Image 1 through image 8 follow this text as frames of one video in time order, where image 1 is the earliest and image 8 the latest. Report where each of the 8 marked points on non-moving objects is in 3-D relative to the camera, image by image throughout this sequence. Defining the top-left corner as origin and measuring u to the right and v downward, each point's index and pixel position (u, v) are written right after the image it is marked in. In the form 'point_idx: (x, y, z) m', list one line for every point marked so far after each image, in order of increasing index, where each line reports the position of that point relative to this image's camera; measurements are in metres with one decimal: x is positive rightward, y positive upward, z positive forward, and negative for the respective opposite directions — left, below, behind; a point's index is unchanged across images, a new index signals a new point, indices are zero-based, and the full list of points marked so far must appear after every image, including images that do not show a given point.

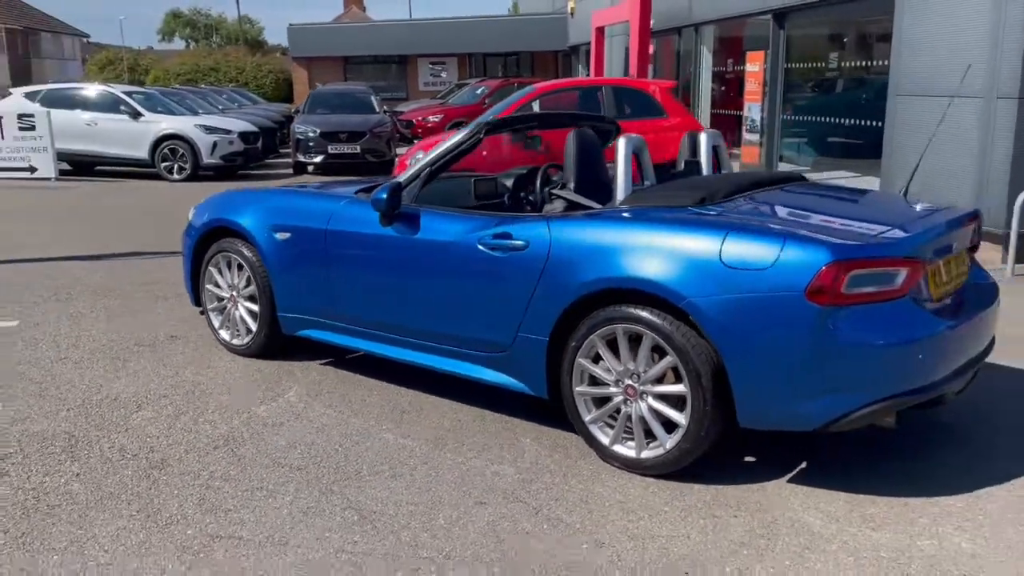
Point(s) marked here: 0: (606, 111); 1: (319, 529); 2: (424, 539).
0: (+1.3, +2.4, +12.3) m
1: (-0.8, -1.0, +3.5) m
2: (-0.3, -1.0, +3.5) m
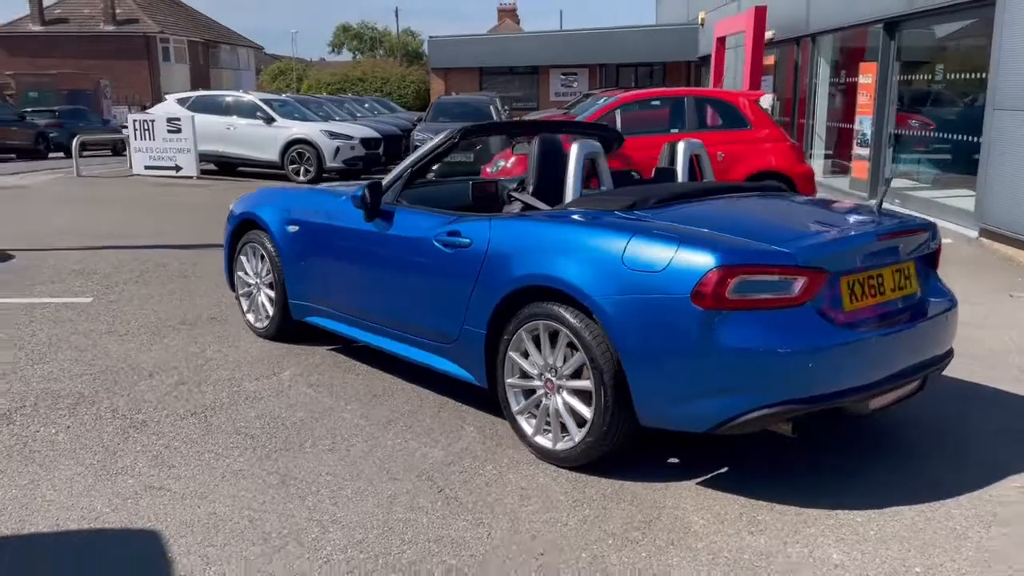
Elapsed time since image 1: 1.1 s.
0: (+2.4, +2.3, +12.3) m
1: (-1.2, -0.9, +3.9) m
2: (-0.8, -0.9, +3.8) m
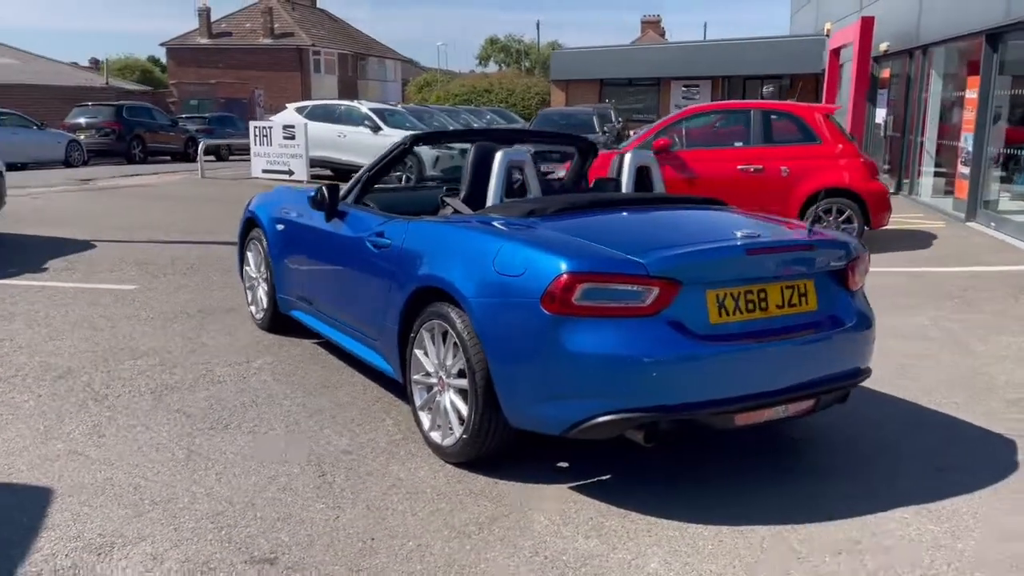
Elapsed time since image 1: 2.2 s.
0: (+3.3, +2.0, +12.0) m
1: (-1.8, -0.8, +4.3) m
2: (-1.4, -0.9, +4.1) m
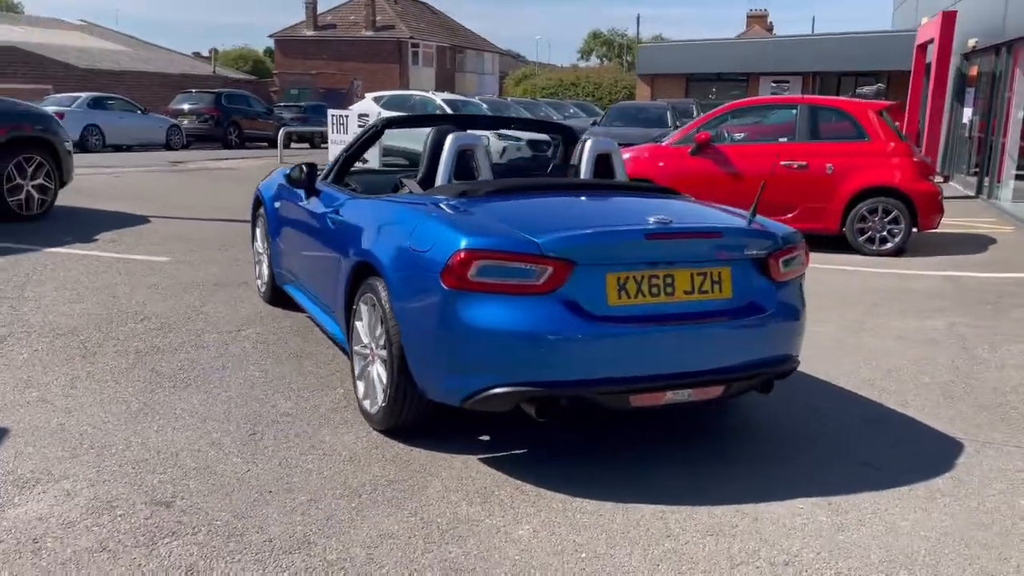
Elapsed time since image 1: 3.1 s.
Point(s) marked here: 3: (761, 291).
0: (+3.8, +2.1, +11.7) m
1: (-2.2, -0.6, +4.7) m
2: (-1.8, -0.7, +4.4) m
3: (+1.2, 0.0, +4.3) m
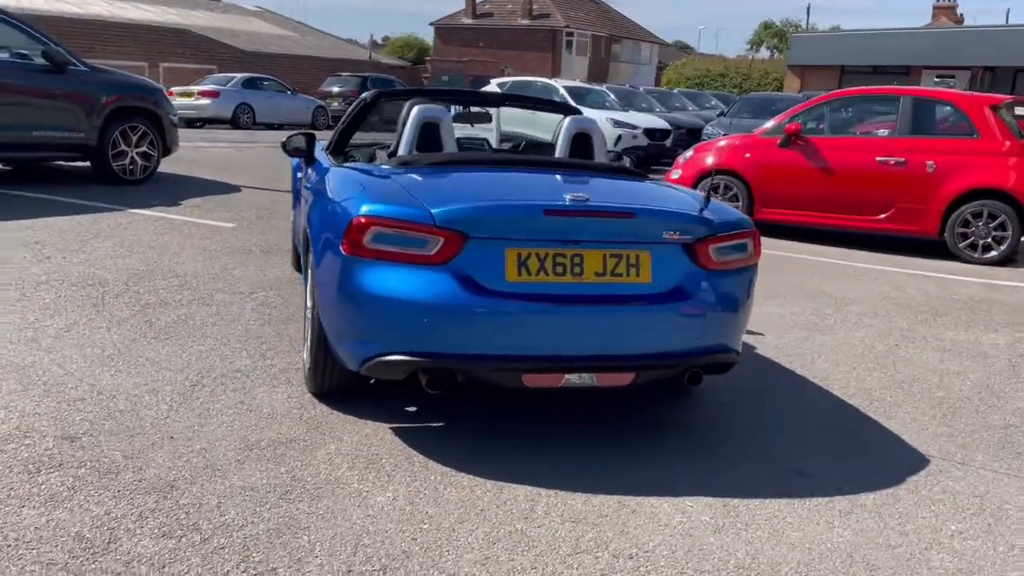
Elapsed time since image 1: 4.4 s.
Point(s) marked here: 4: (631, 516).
0: (+4.8, +2.0, +10.9) m
1: (-2.5, -0.4, +5.0) m
2: (-2.2, -0.5, +4.7) m
3: (+0.8, 0.0, +4.0) m
4: (+0.5, -0.9, +3.5) m
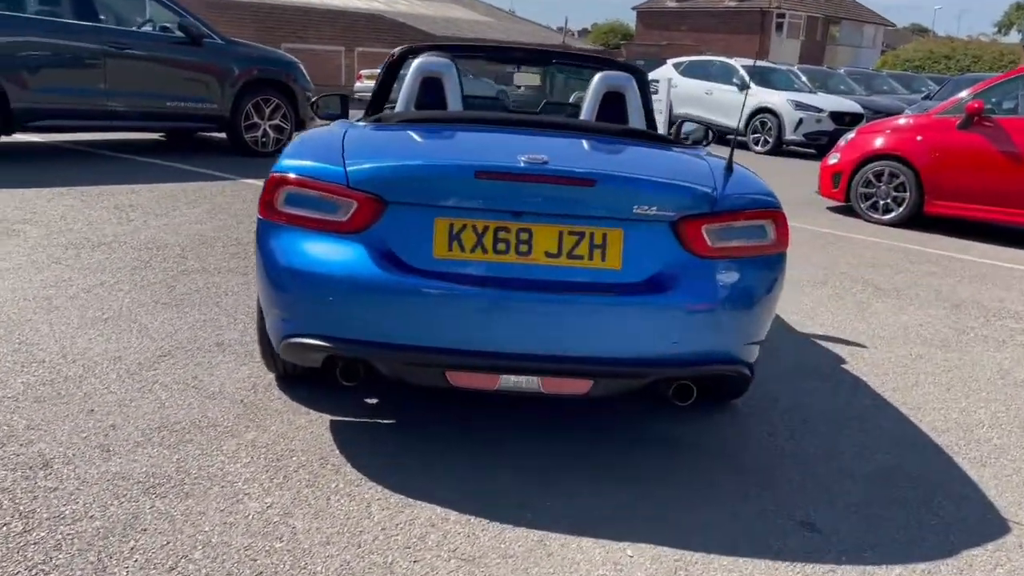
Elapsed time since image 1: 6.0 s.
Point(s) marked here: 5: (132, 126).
0: (+6.1, +1.8, +8.9) m
1: (-2.4, -0.1, +4.9) m
2: (-2.2, -0.3, +4.5) m
3: (+0.6, +0.1, +3.2) m
4: (+0.1, -0.9, +2.8) m
5: (-4.4, +1.9, +10.3) m
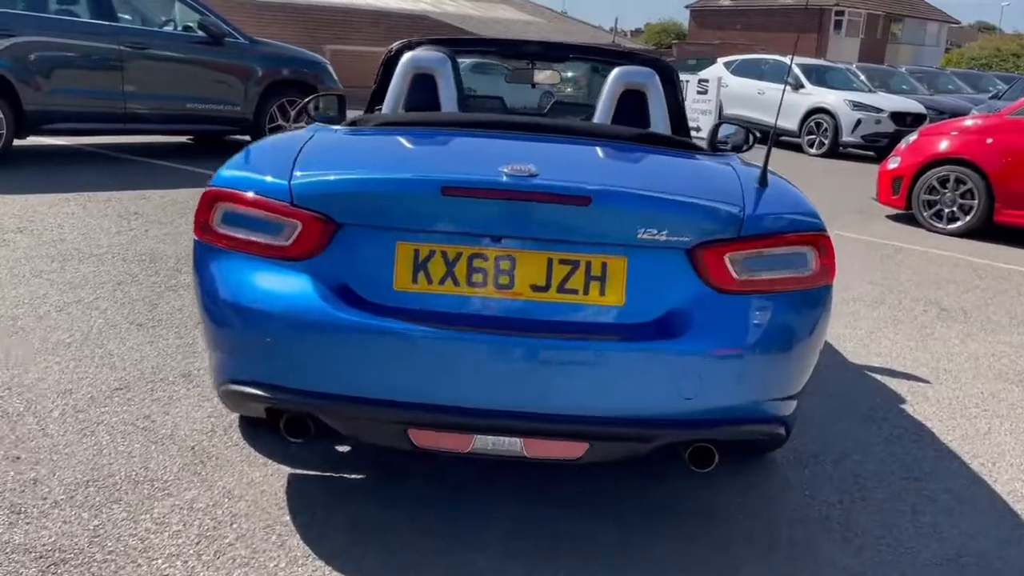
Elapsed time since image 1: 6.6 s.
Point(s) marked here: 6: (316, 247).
0: (+6.4, +1.7, +8.0) m
1: (-2.4, -0.2, +4.5) m
2: (-2.2, -0.4, +4.1) m
3: (+0.5, 0.0, +2.6) m
4: (0.0, -1.0, +2.2) m
5: (-4.0, +1.8, +9.9) m
6: (-0.6, +0.1, +2.6) m
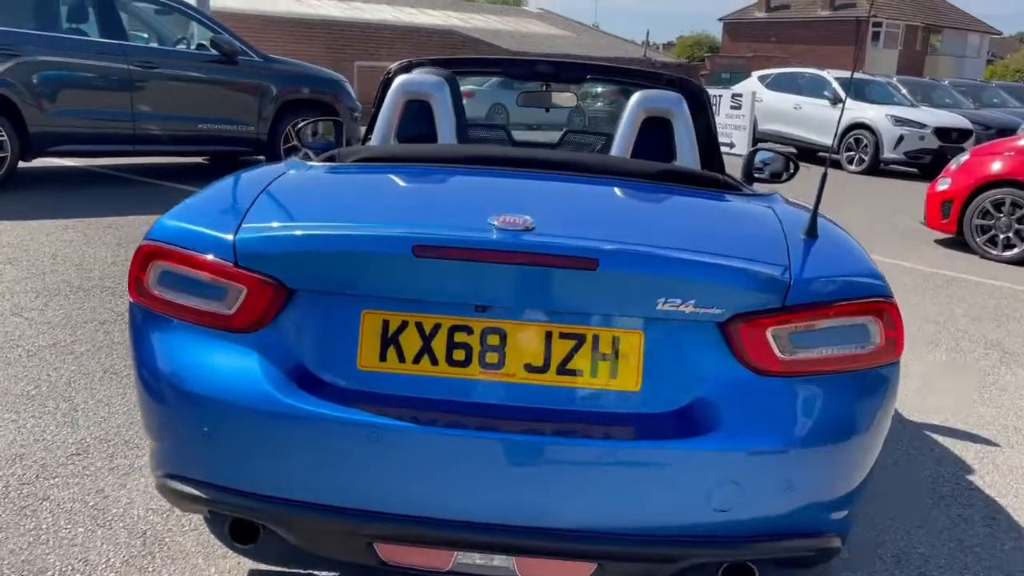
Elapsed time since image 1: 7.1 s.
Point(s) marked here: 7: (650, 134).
0: (+6.6, +1.4, +7.3) m
1: (-2.3, -0.5, +4.1) m
2: (-2.1, -0.6, +3.7) m
3: (+0.5, -0.2, +2.1) m
4: (0.0, -1.2, +1.7) m
5: (-3.8, +1.5, +9.6) m
6: (-0.6, -0.1, +2.1) m
7: (+0.6, +0.6, +3.4) m
